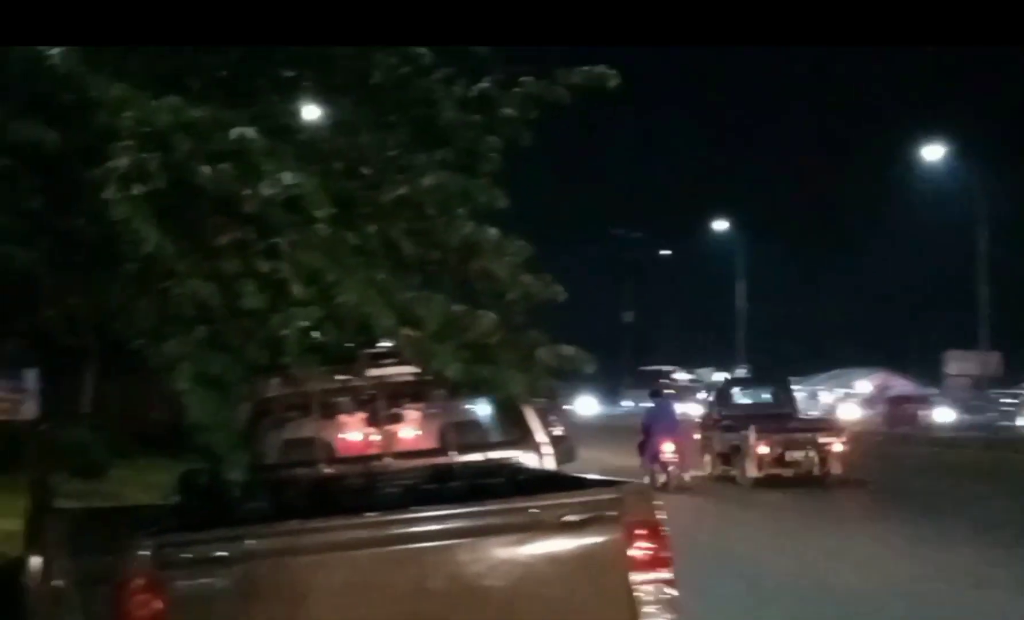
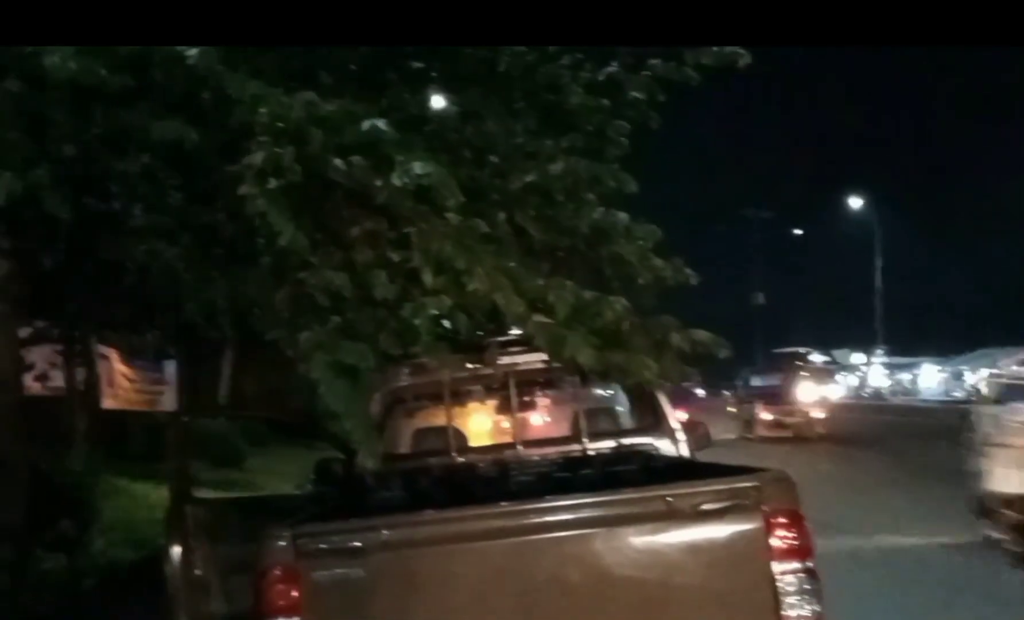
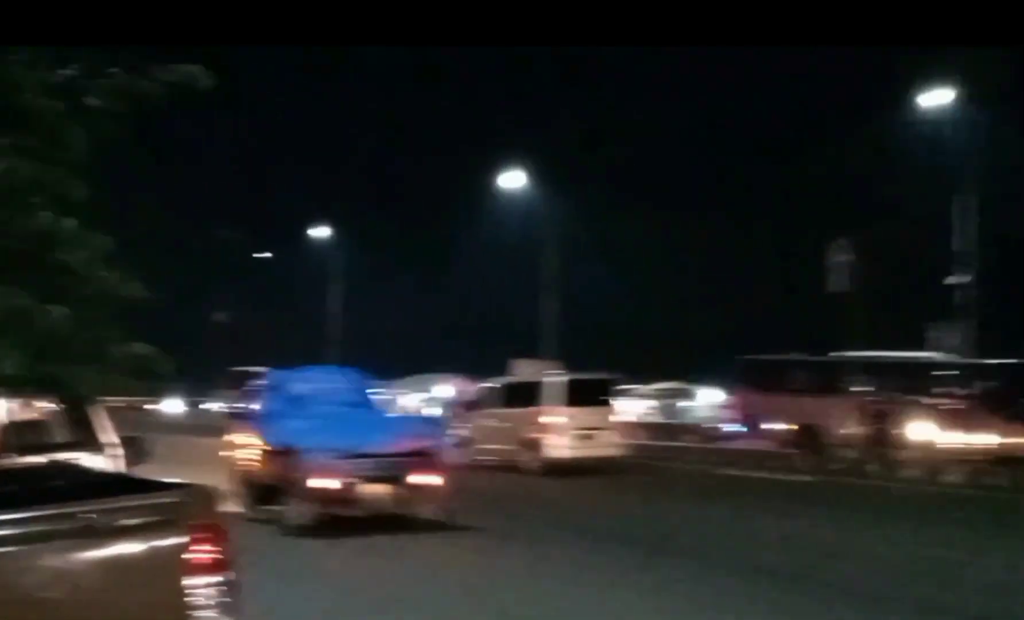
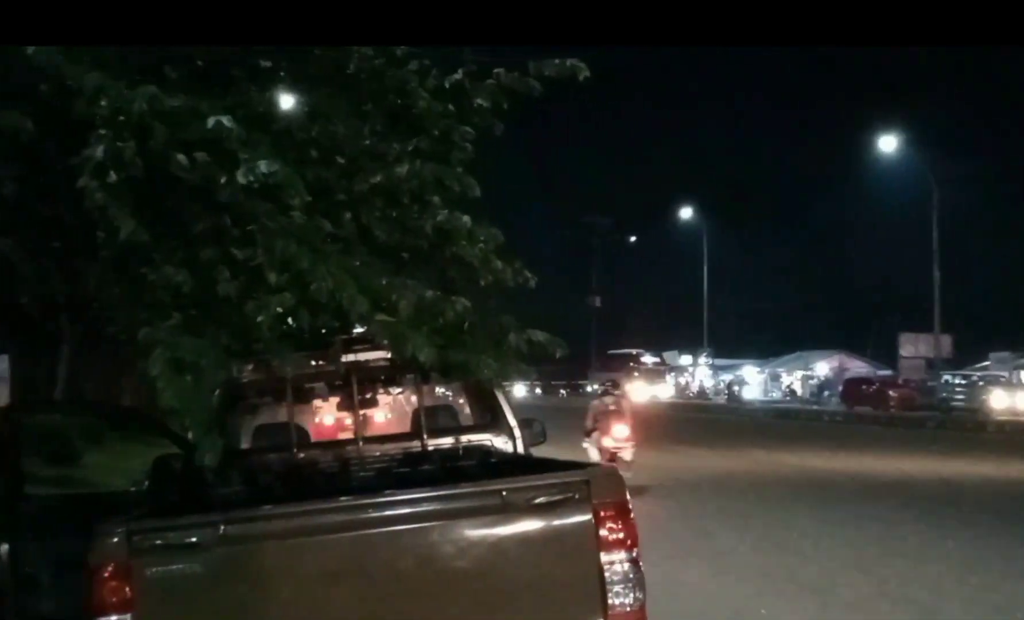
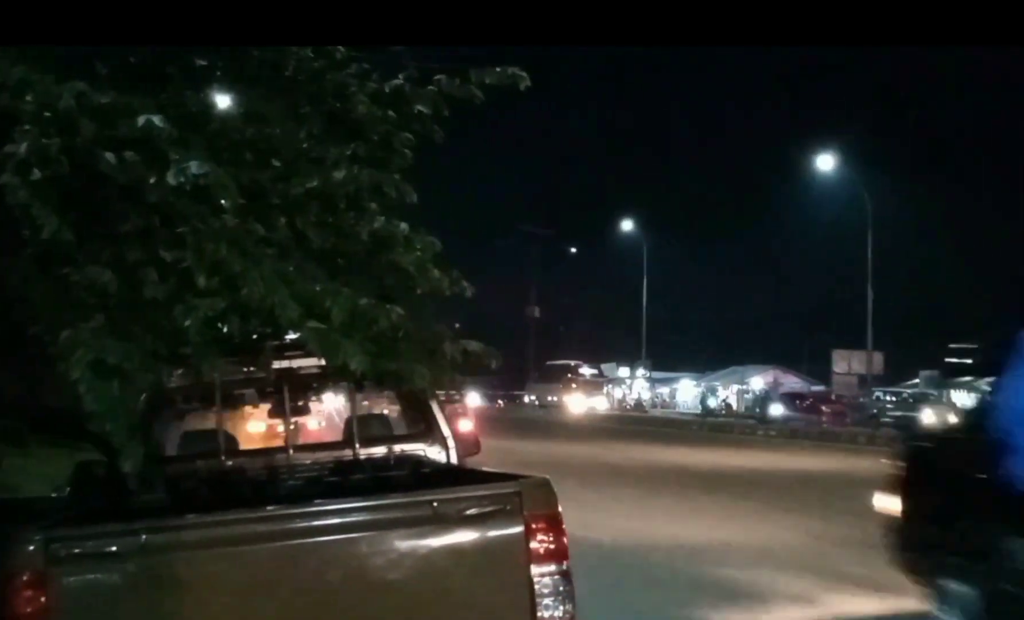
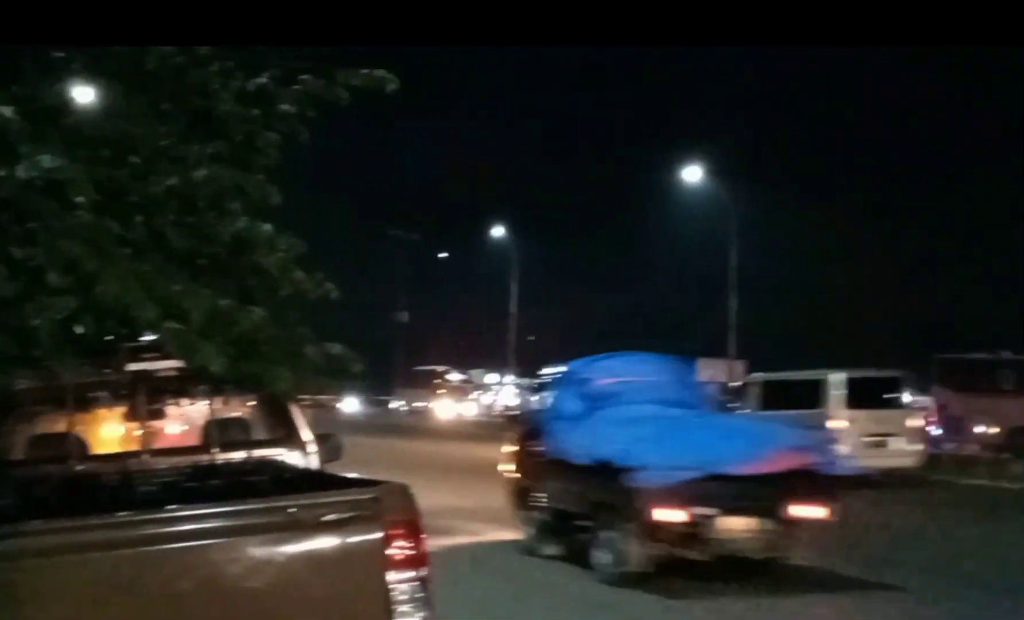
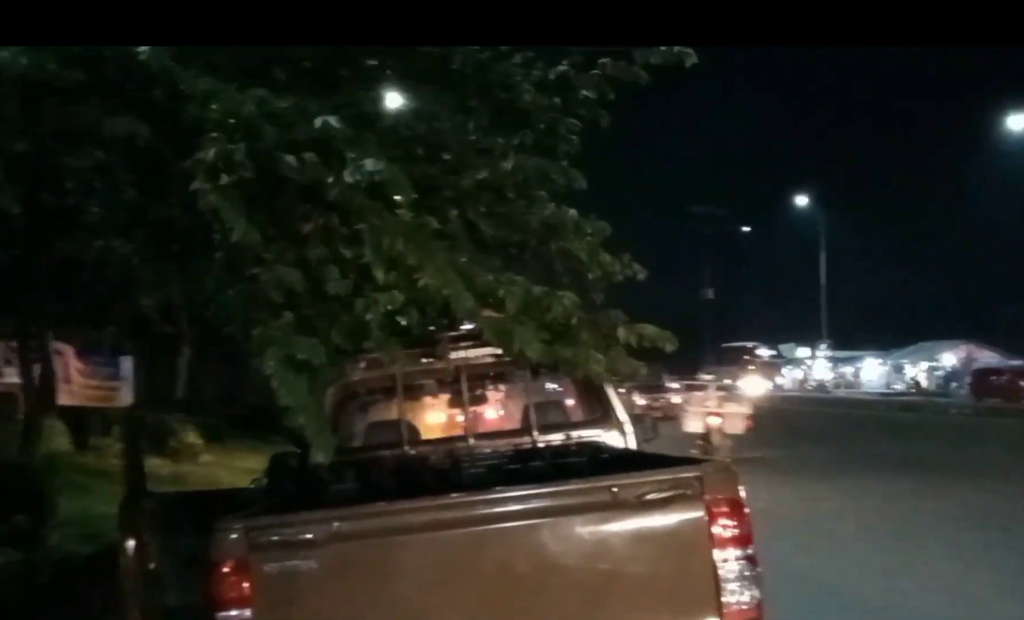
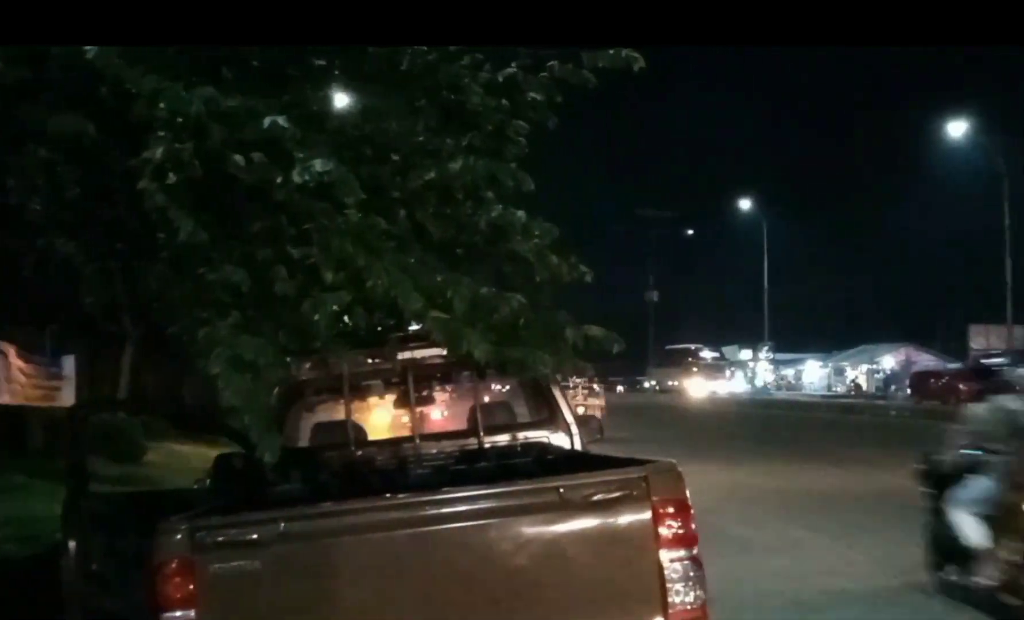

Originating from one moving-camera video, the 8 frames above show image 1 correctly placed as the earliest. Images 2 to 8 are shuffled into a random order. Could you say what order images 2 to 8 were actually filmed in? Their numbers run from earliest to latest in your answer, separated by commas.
2, 7, 8, 4, 5, 6, 3
